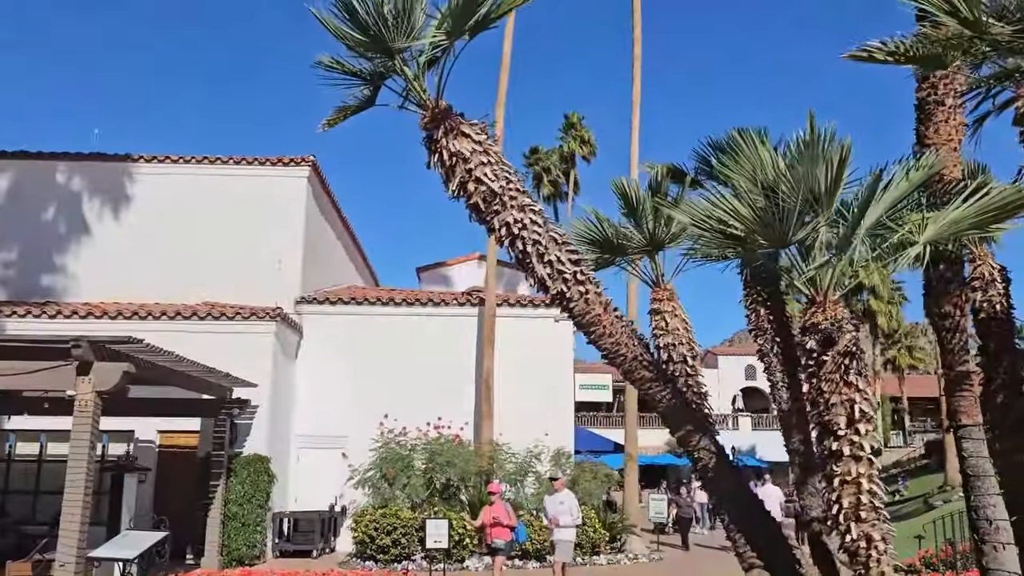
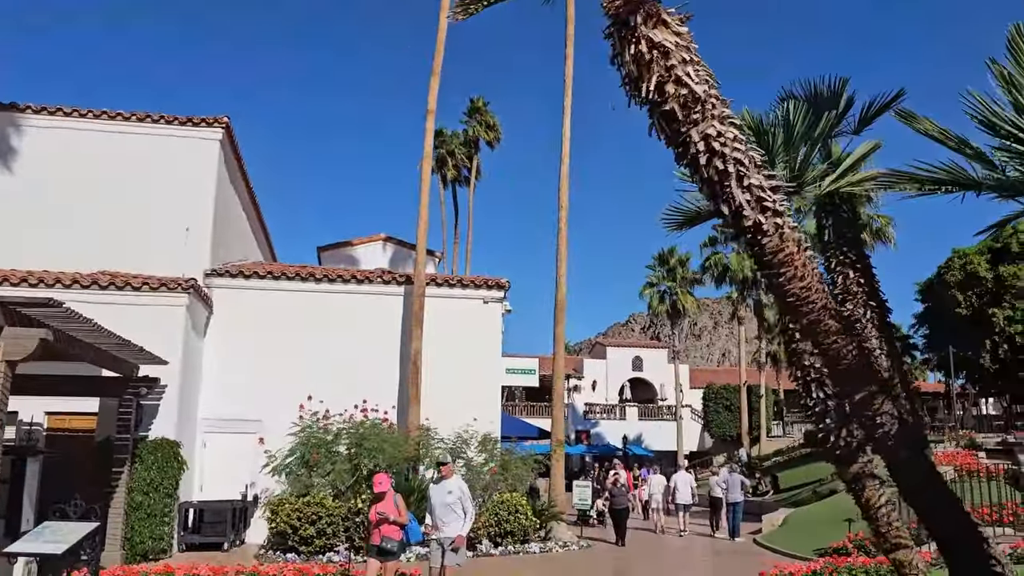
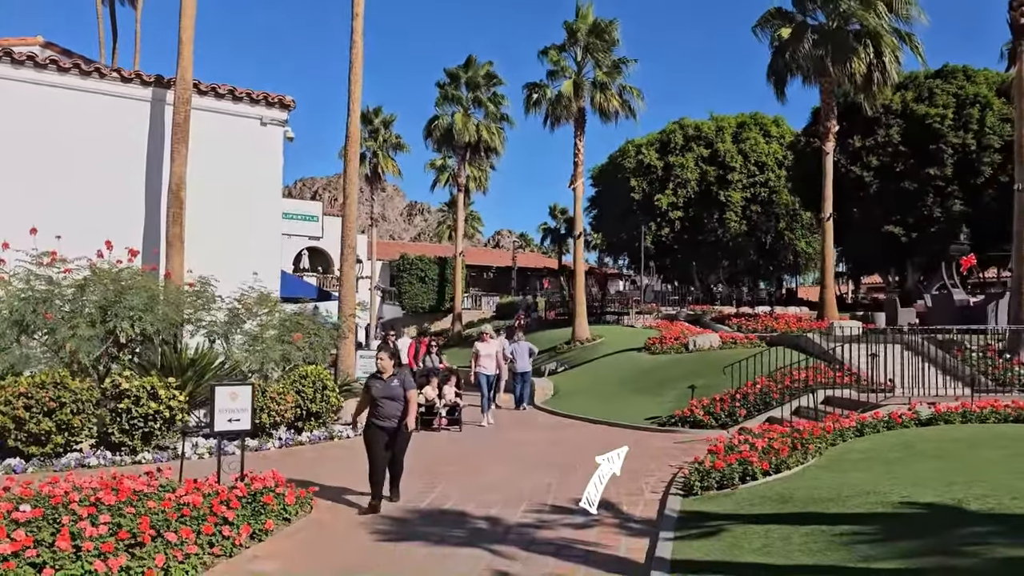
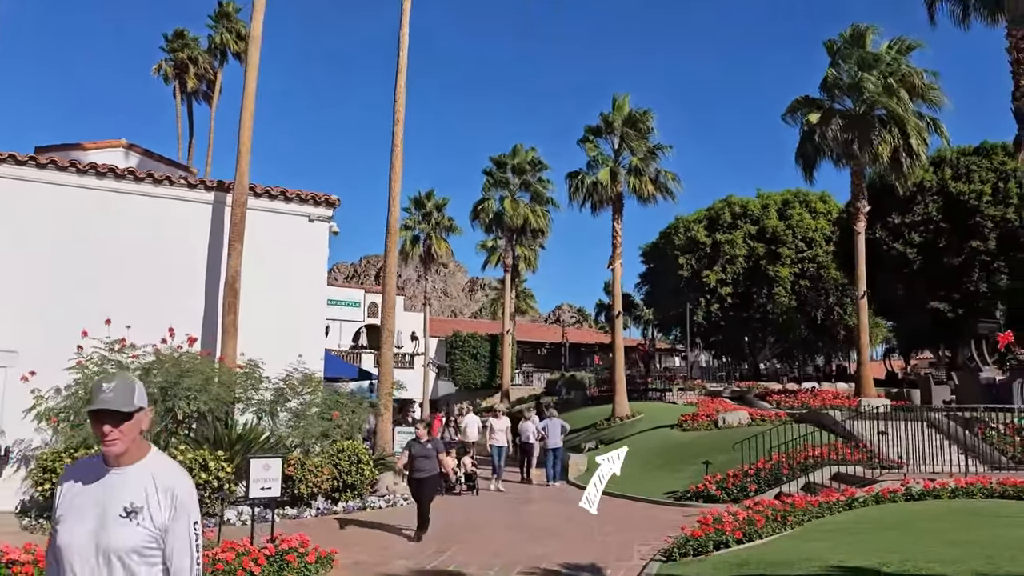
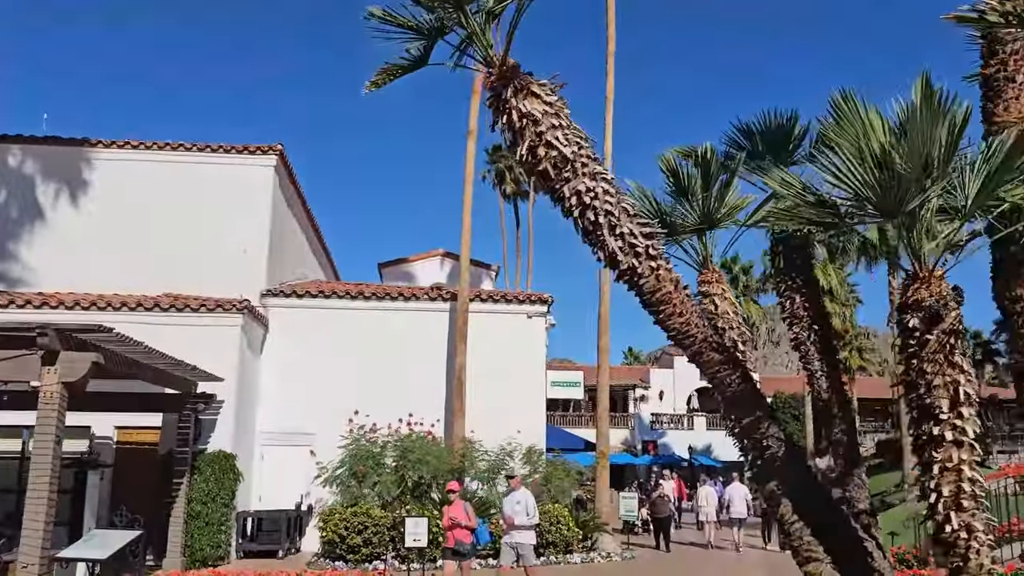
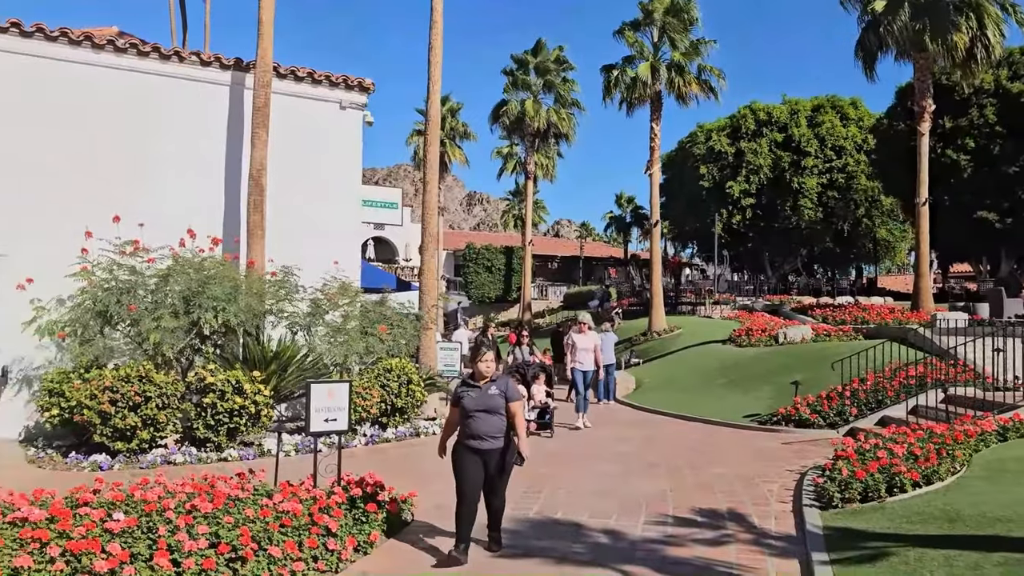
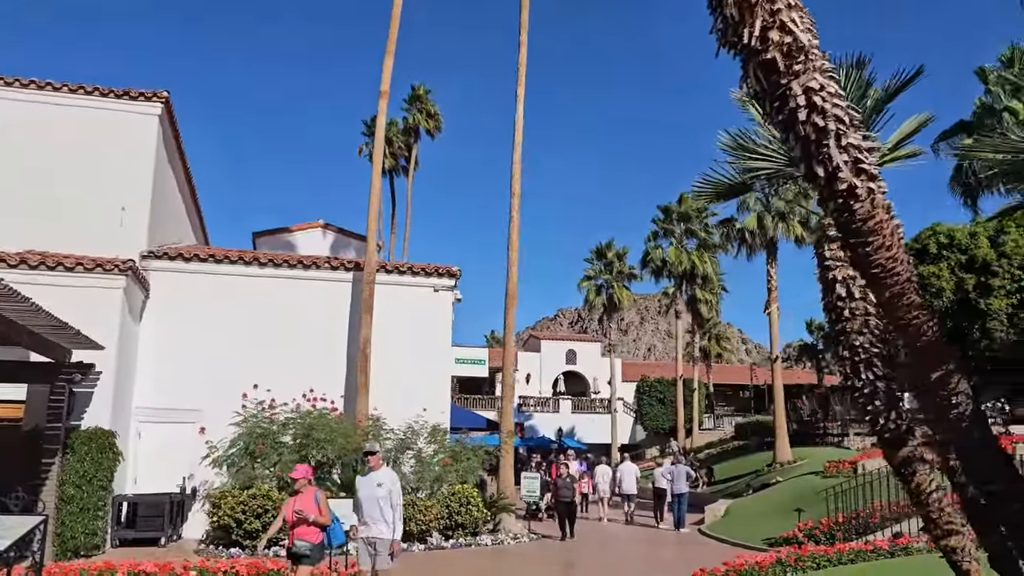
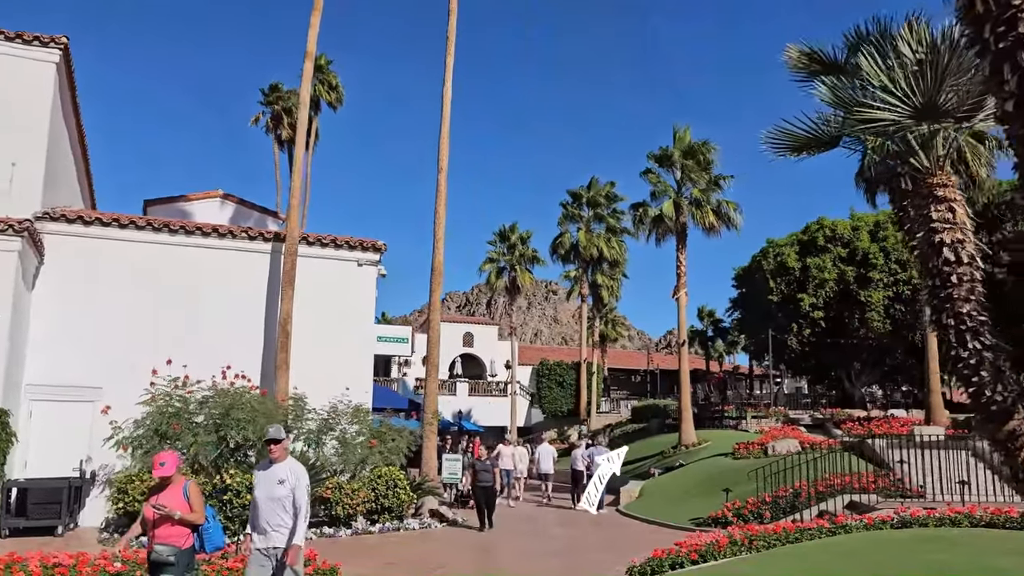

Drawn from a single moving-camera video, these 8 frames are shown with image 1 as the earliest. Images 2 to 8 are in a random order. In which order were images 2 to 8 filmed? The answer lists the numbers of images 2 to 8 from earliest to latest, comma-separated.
5, 2, 7, 8, 4, 3, 6
